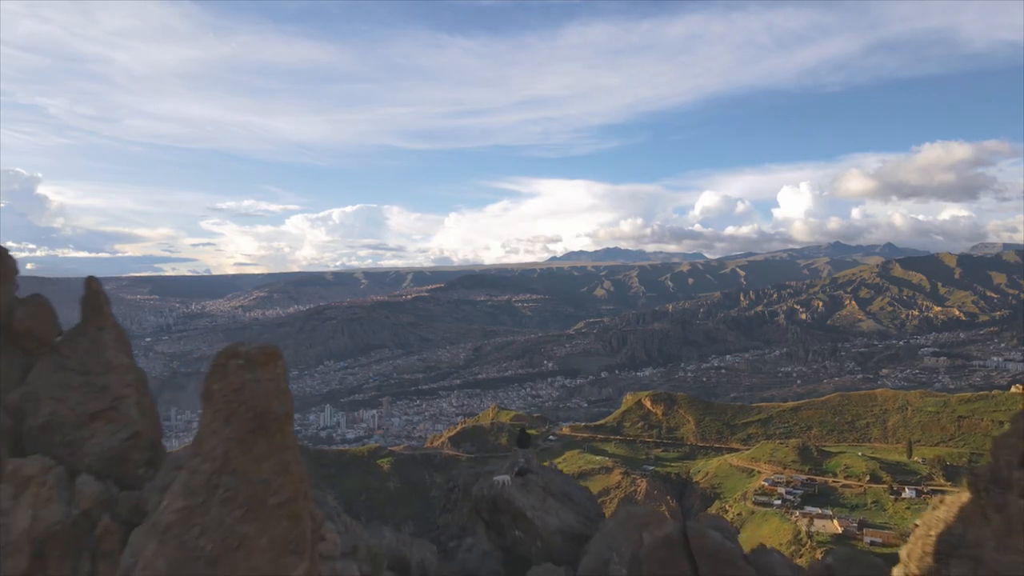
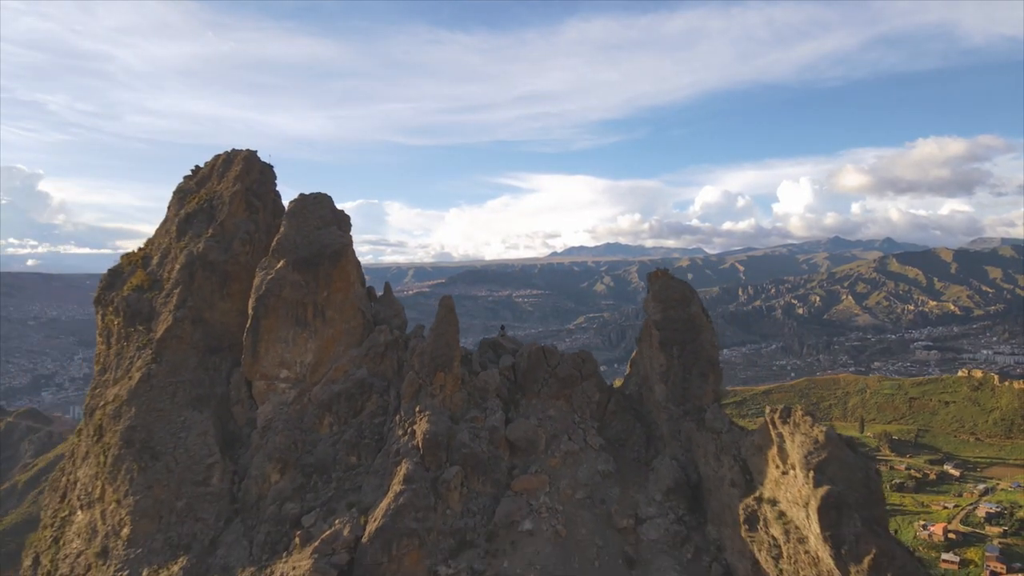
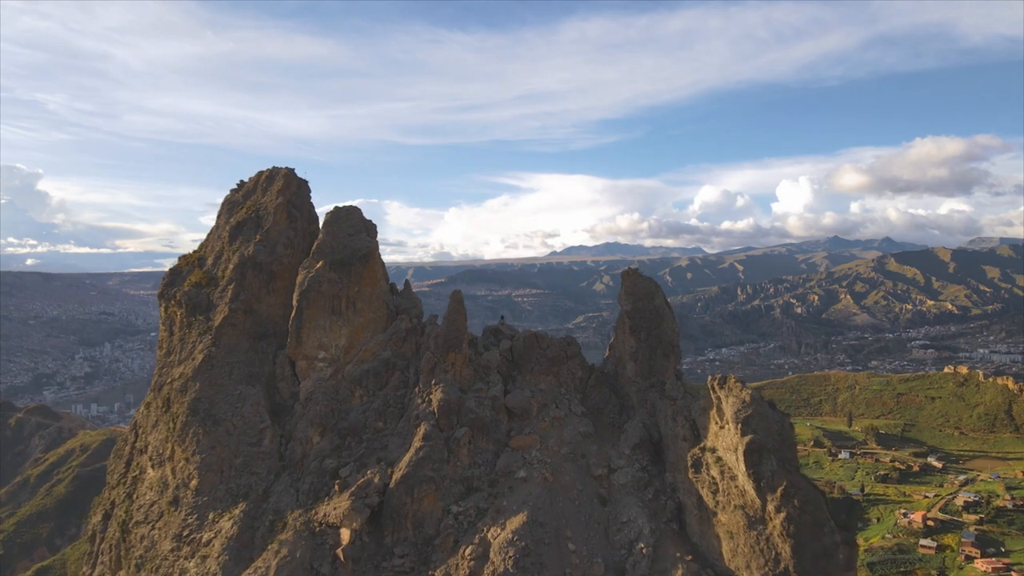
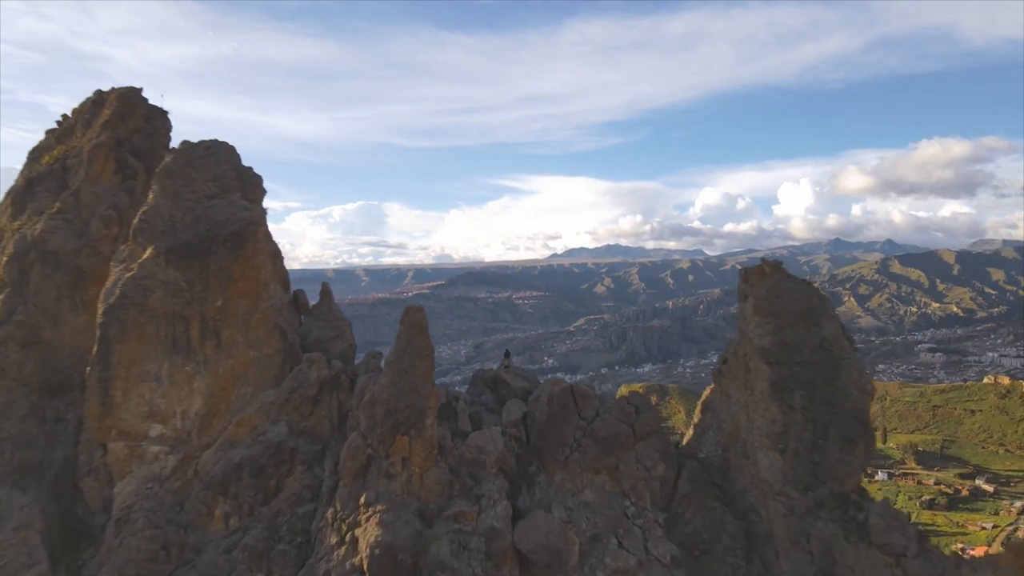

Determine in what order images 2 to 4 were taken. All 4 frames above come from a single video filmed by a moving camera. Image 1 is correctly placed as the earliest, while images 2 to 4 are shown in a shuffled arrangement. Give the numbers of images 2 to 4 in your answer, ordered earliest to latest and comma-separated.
4, 2, 3
